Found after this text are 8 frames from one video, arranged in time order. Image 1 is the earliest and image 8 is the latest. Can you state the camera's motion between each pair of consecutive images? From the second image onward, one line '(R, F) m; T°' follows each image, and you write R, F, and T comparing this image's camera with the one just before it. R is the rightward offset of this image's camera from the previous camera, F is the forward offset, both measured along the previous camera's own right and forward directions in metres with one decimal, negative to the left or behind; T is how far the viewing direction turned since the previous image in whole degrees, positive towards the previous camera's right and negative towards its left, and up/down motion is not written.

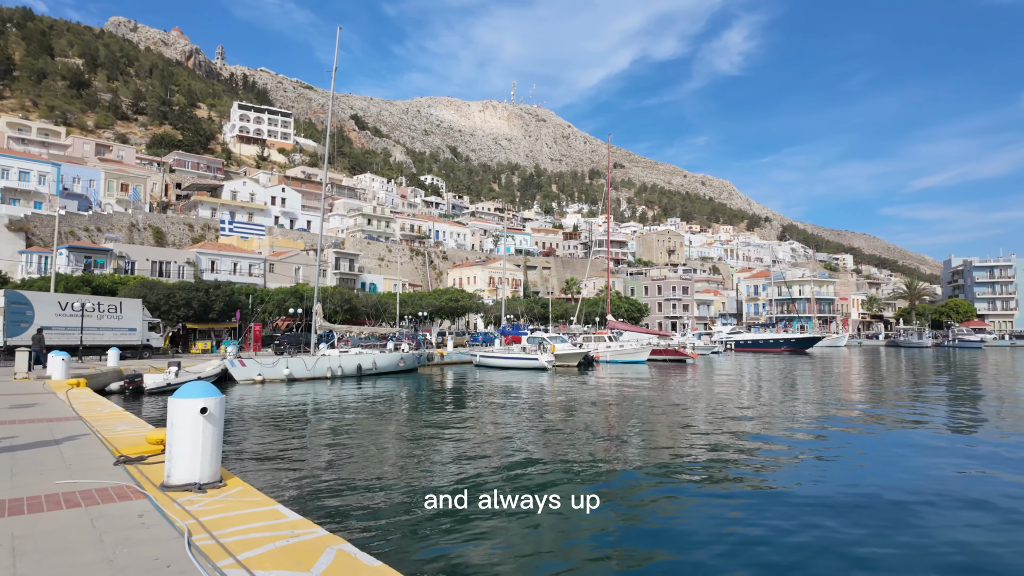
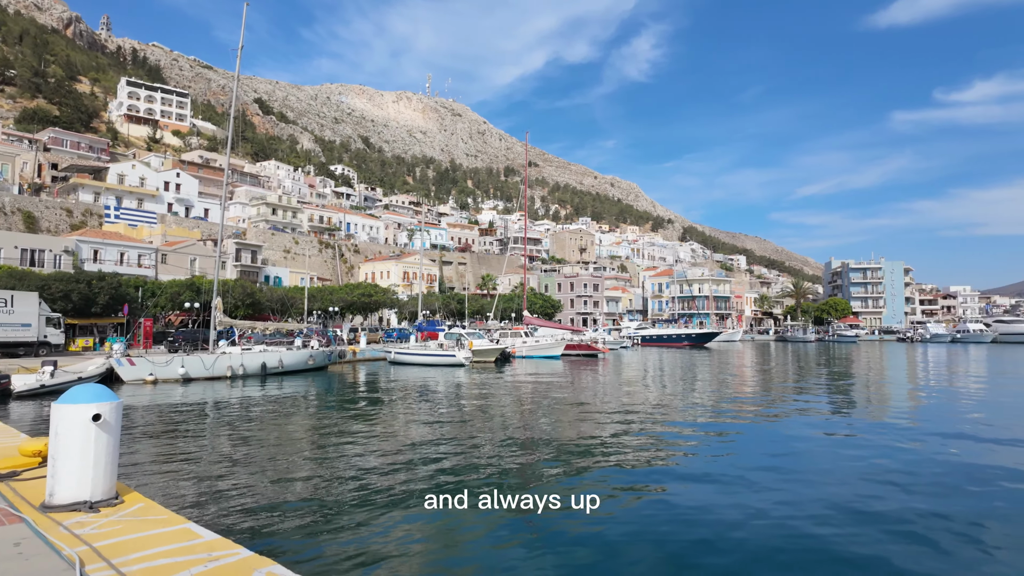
(-0.1, +0.1) m; +8°
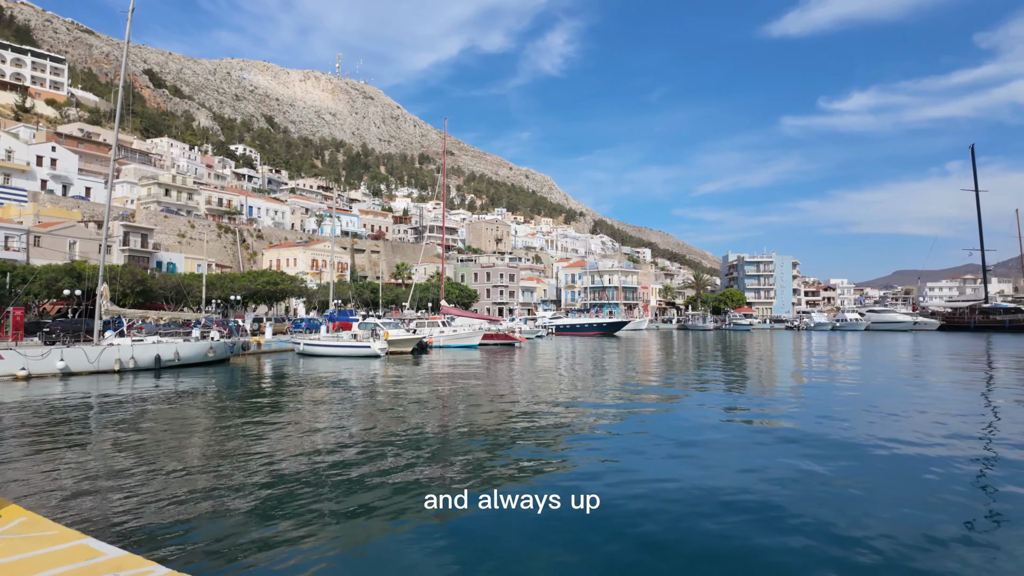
(-0.1, +0.1) m; +8°
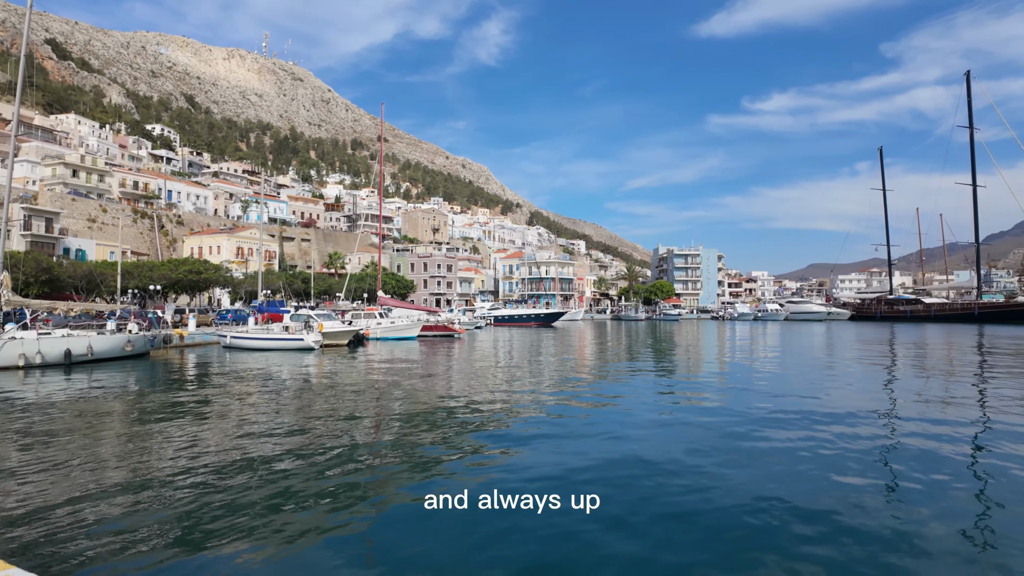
(-0.1, +0.1) m; +6°
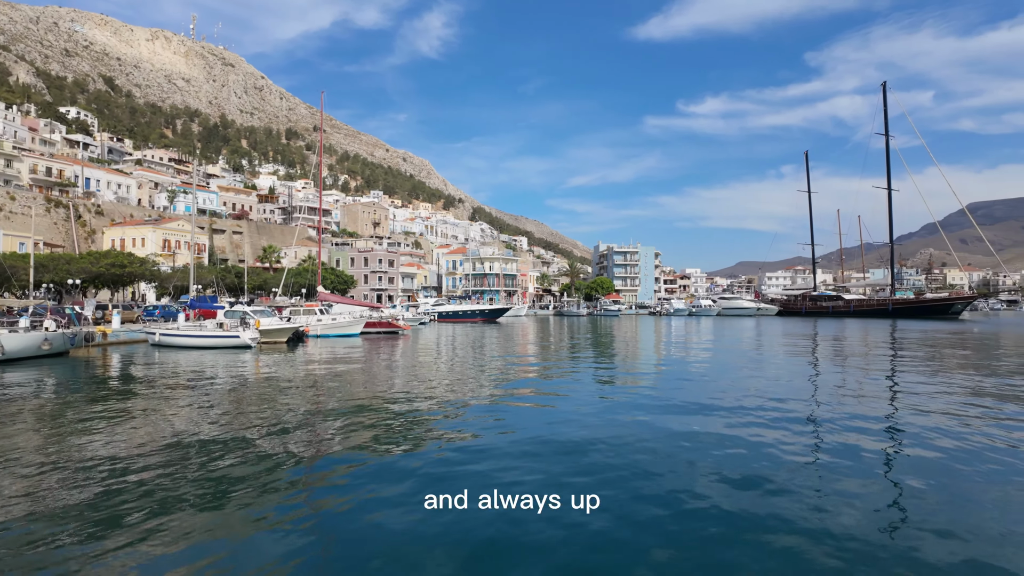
(-0.1, 0.0) m; +6°
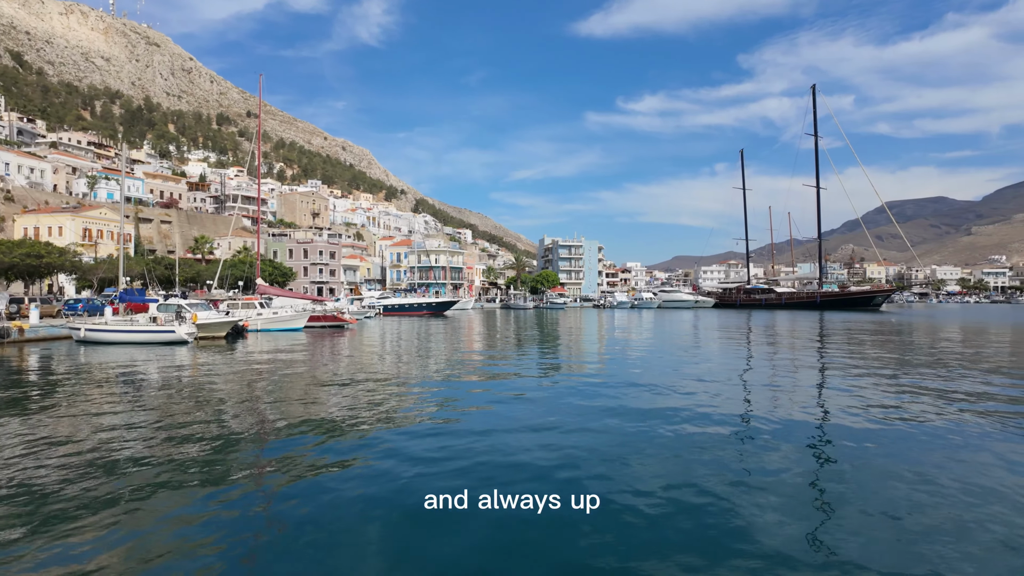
(-0.2, +0.1) m; +6°
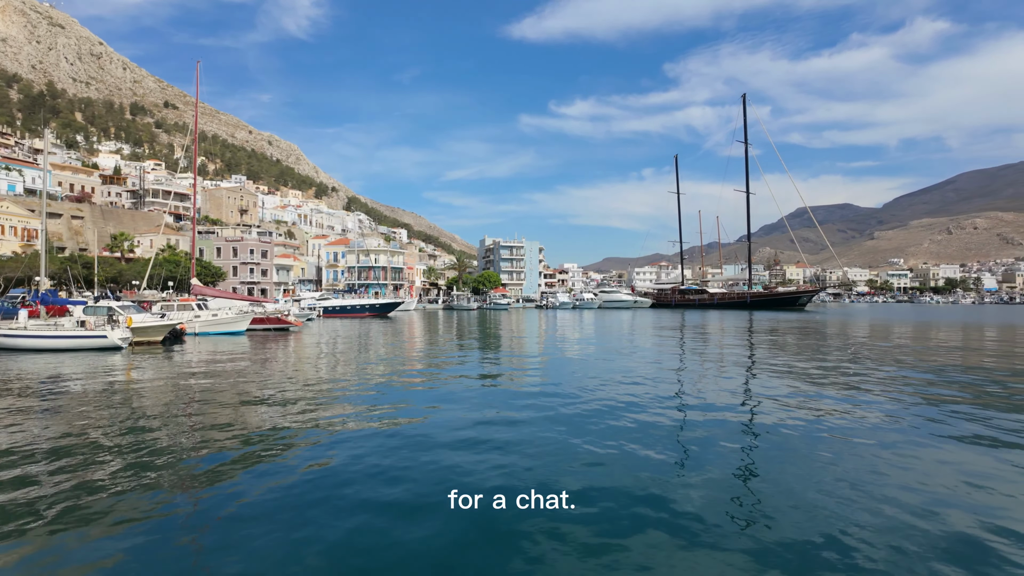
(-0.6, +0.2) m; +6°
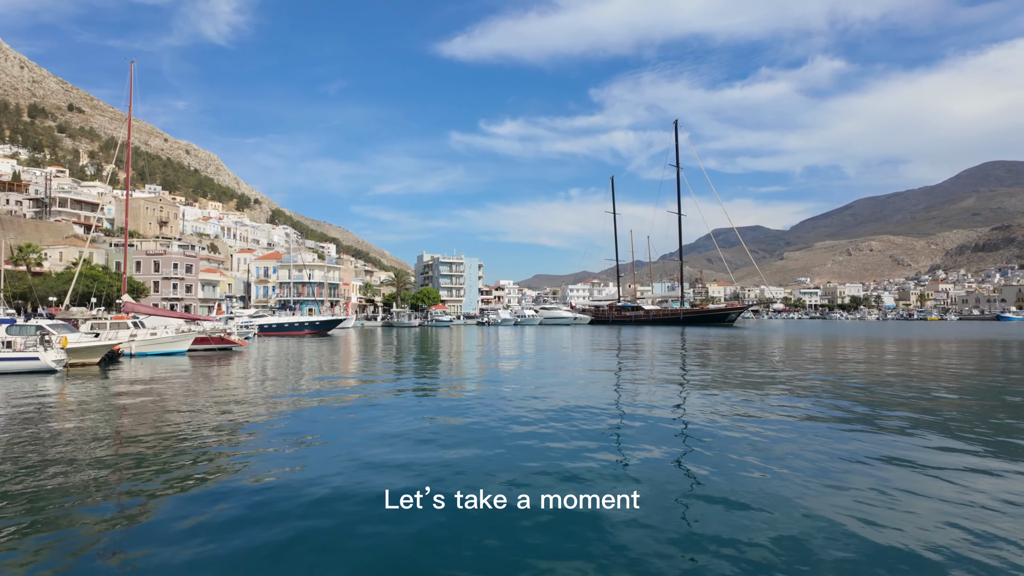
(-0.9, +0.1) m; +7°
